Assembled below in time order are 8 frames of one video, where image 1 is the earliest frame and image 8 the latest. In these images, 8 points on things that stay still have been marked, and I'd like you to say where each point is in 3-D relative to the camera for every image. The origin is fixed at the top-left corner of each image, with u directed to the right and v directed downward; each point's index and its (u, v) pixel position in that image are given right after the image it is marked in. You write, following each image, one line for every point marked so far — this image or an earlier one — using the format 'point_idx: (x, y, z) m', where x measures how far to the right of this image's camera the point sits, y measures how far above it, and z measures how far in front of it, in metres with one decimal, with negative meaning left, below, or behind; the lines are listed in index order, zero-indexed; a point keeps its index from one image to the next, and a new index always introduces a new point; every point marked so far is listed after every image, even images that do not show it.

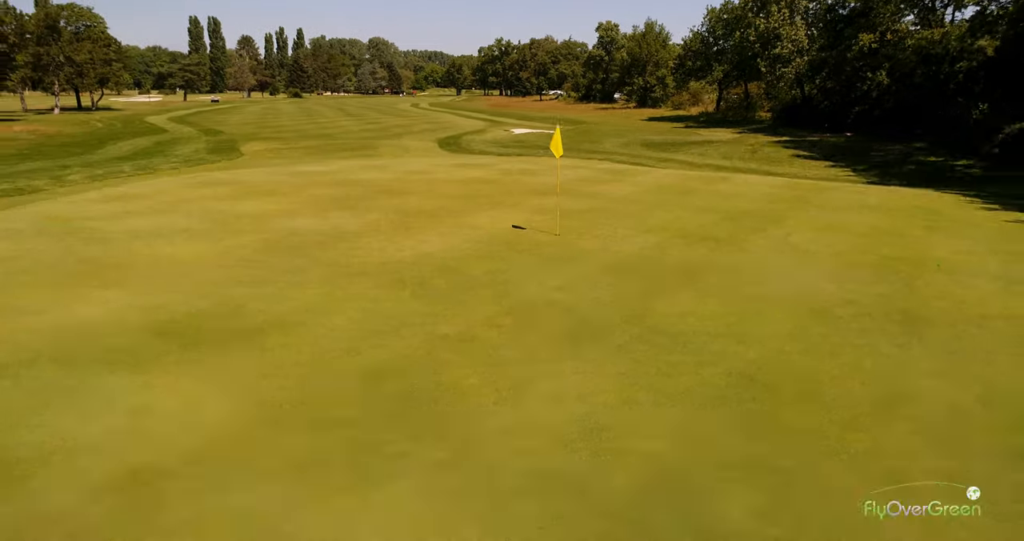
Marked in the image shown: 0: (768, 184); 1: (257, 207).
0: (+5.4, +1.8, +15.6) m
1: (-4.2, +1.0, +11.9) m
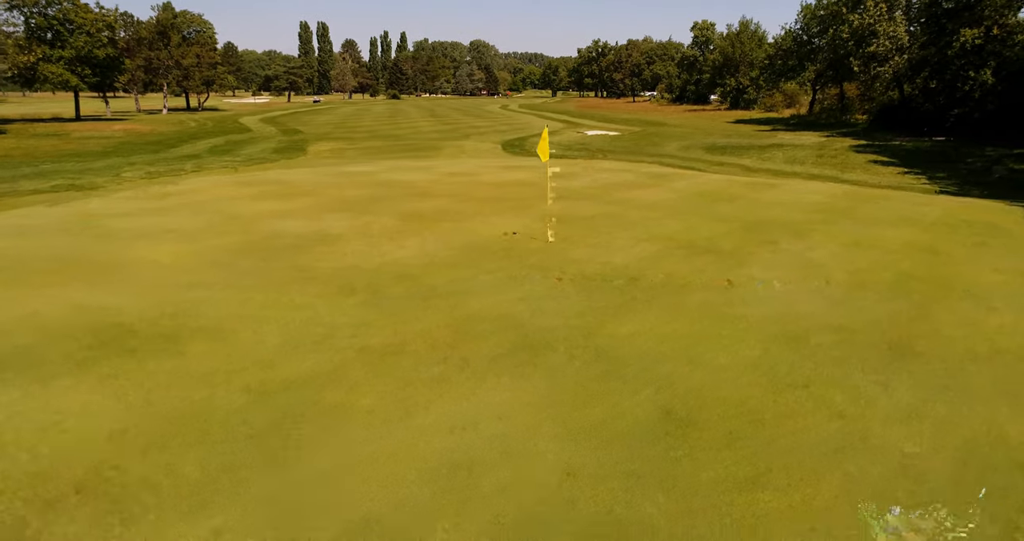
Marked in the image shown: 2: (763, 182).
0: (+6.0, +1.5, +14.3) m
1: (-3.9, +1.0, +11.9) m
2: (+6.0, +2.1, +17.2) m
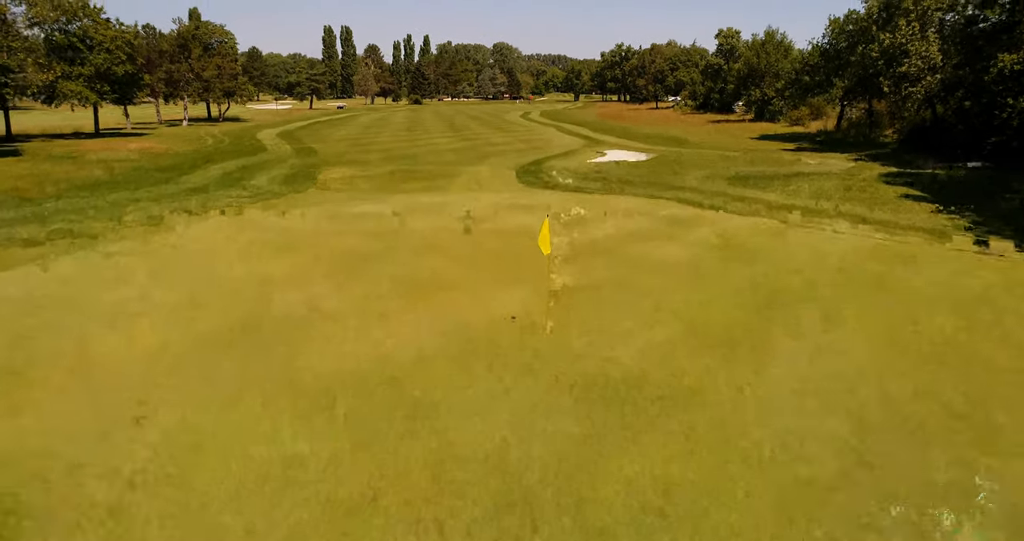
0: (+6.2, +0.4, +13.5) m
1: (-3.8, 0.0, +11.4) m
2: (+6.2, +1.0, +16.4) m
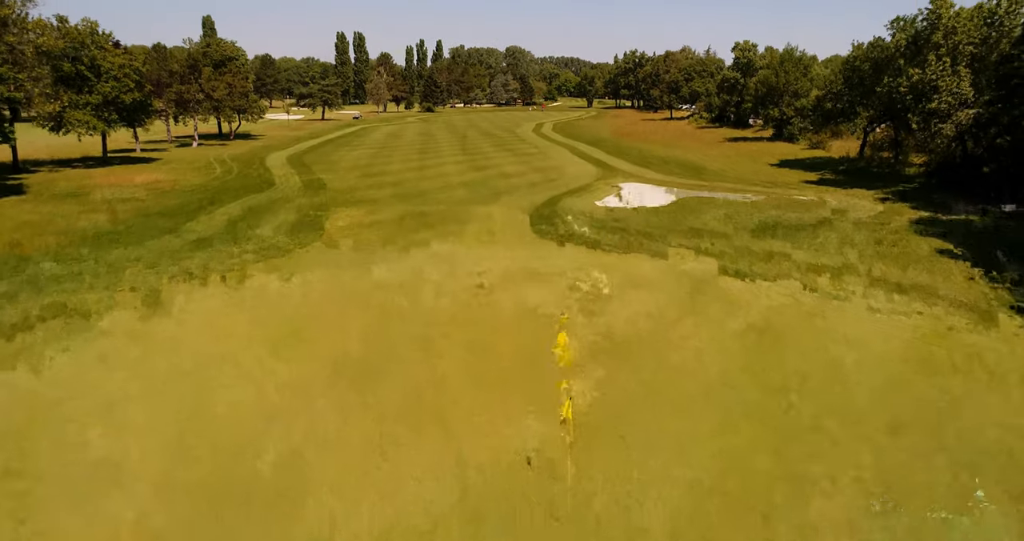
0: (+6.5, -1.2, +12.6) m
1: (-3.6, -1.7, +10.7) m
2: (+6.6, -0.7, +15.5) m
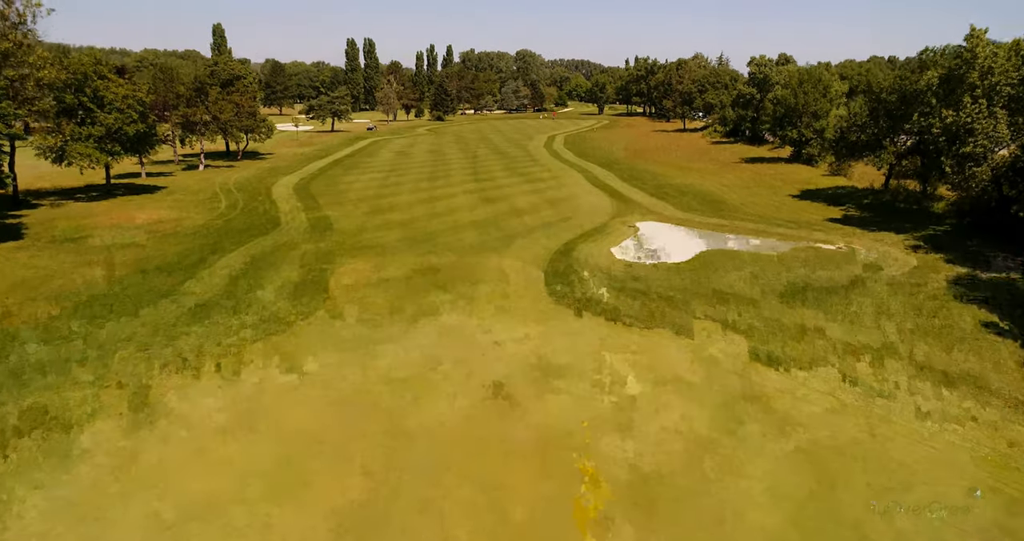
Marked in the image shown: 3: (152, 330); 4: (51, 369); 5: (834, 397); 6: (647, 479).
0: (+6.7, -3.2, +11.3) m
1: (-3.4, -3.6, +9.5) m
2: (+6.9, -2.6, +14.2) m
3: (-9.6, -1.2, +18.9) m
4: (-9.9, -2.1, +15.4) m
5: (+6.6, -2.5, +14.7) m
6: (+2.1, -3.2, +10.9) m
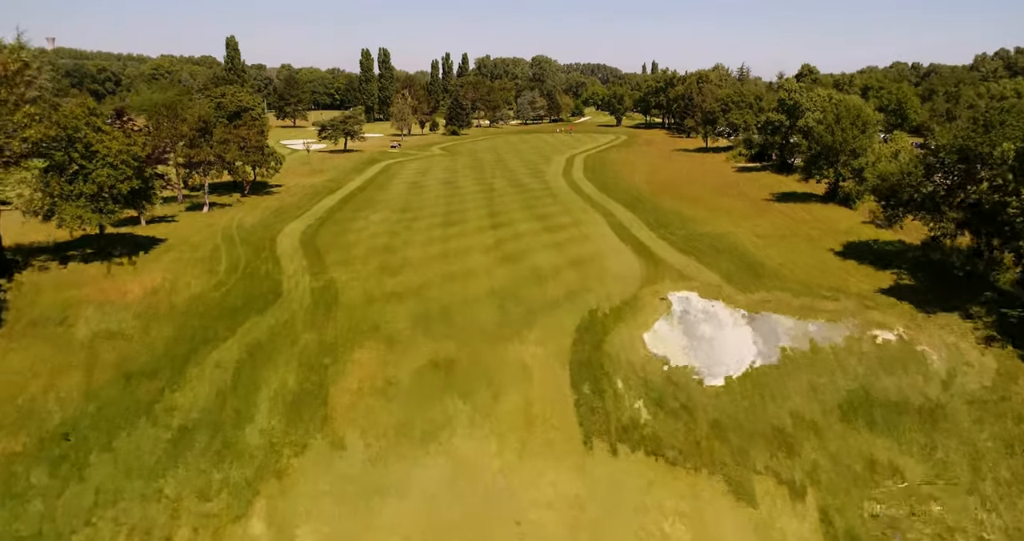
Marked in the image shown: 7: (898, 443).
0: (+7.2, -6.4, +8.4) m
1: (-2.9, -6.8, +6.9) m
2: (+7.4, -5.9, +11.3) m
3: (-9.0, -4.5, +16.4) m
4: (-9.3, -5.4, +12.8) m
5: (+7.2, -5.8, +11.8) m
6: (+2.5, -6.5, +8.1) m
7: (+10.0, -3.9, +18.5) m
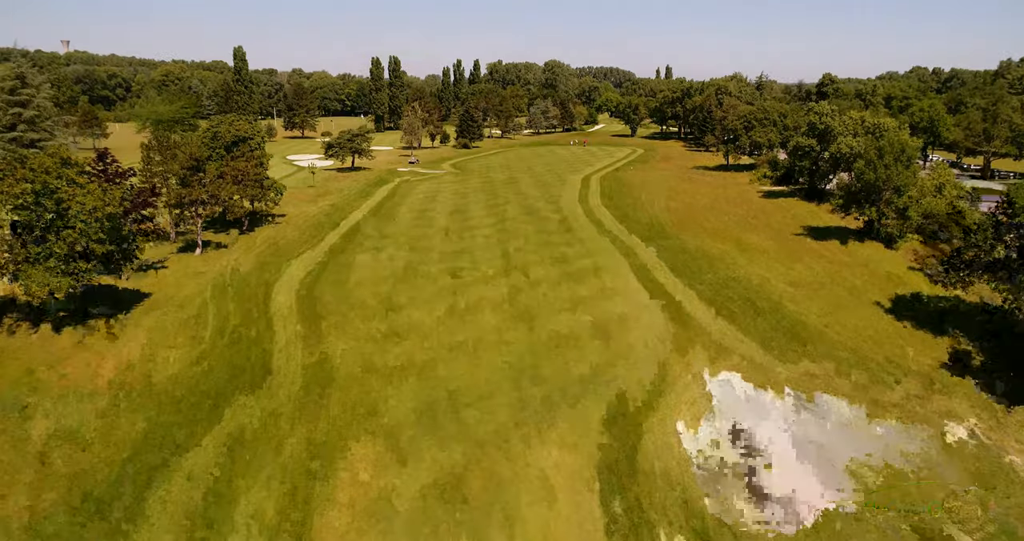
0: (+7.5, -9.5, +4.7) m
1: (-2.7, -9.8, +3.3) m
2: (+7.7, -8.9, +7.6) m
3: (-8.6, -7.5, +12.9) m
4: (-9.0, -8.4, +9.3) m
5: (+7.5, -8.8, +8.0) m
6: (+2.8, -9.5, +4.4) m
7: (+10.4, -7.0, +14.7) m
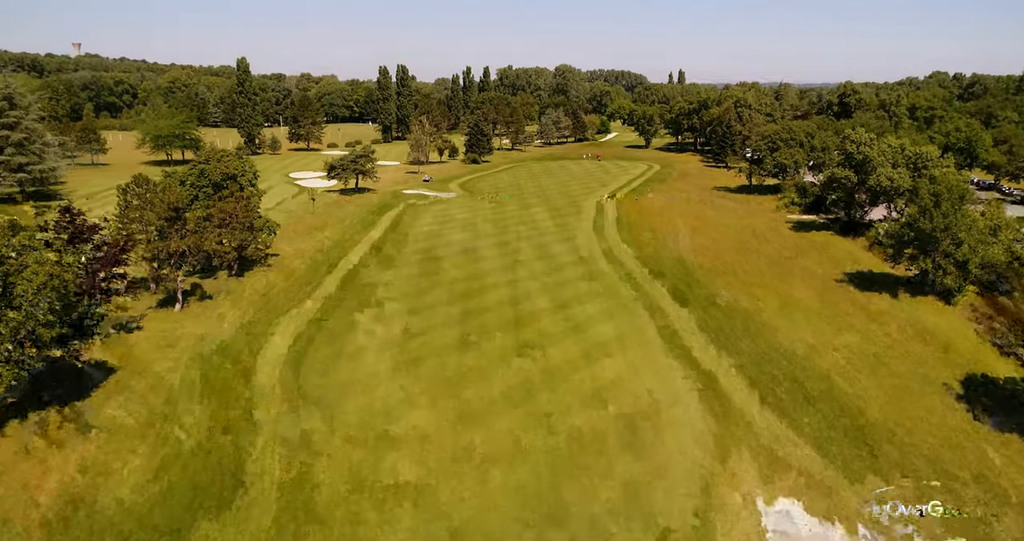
0: (+7.6, -13.1, -0.2) m
1: (-2.5, -13.4, -1.5) m
2: (+7.9, -12.5, +2.7) m
3: (-8.3, -11.0, +8.2) m
4: (-8.8, -11.9, +4.6) m
5: (+7.7, -12.4, +3.1) m
6: (+3.0, -13.1, -0.4) m
7: (+10.7, -10.6, +9.8) m
